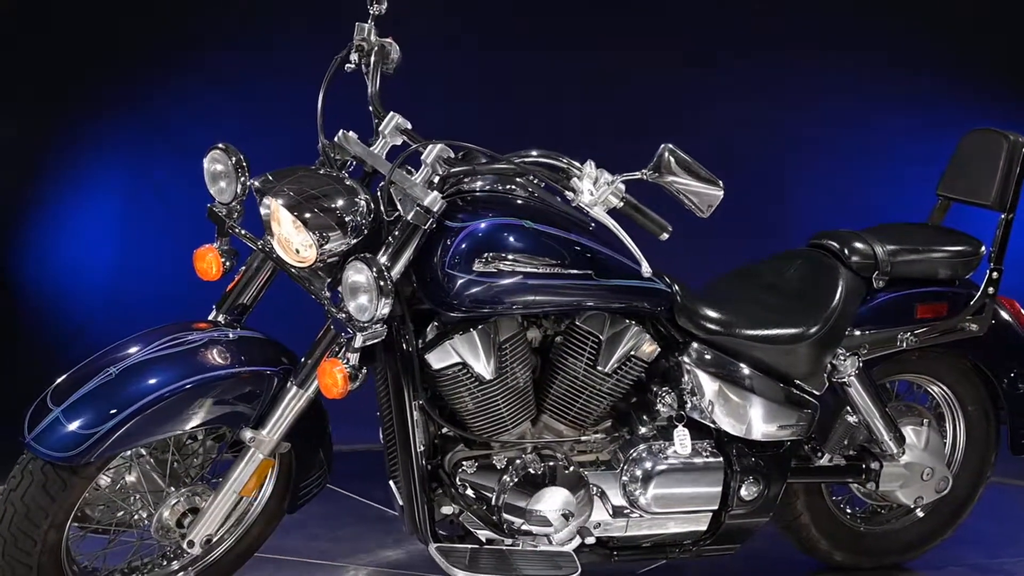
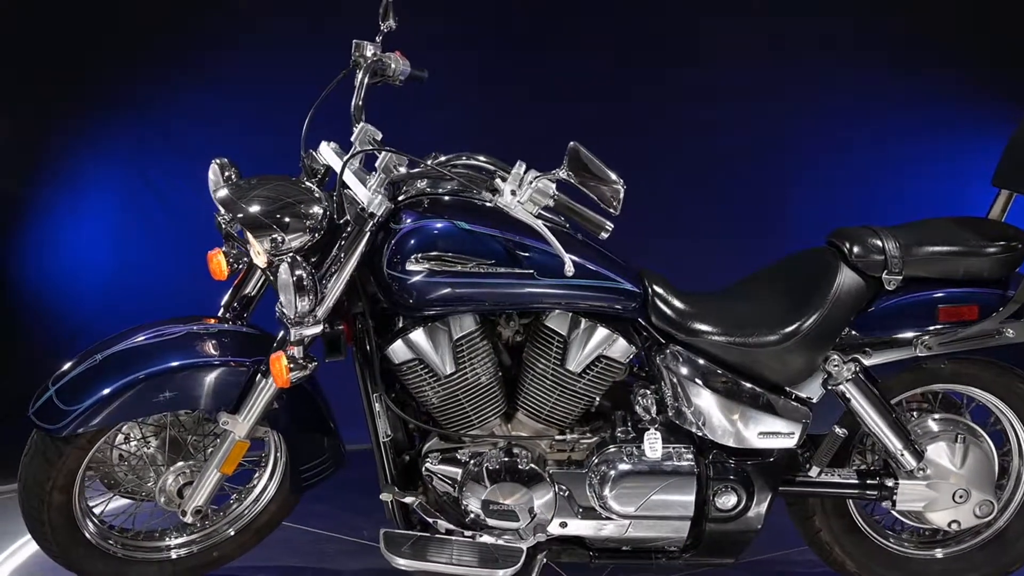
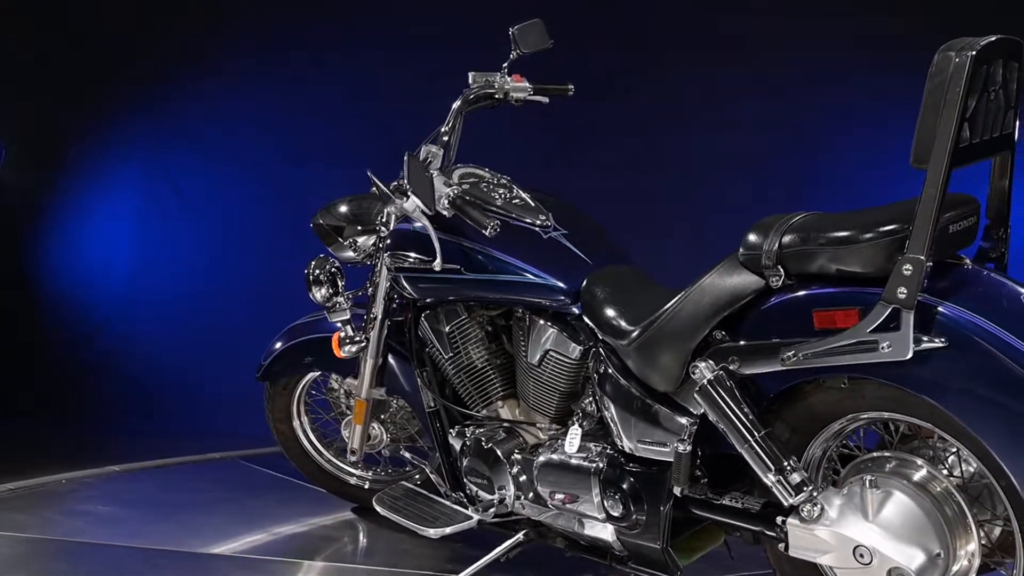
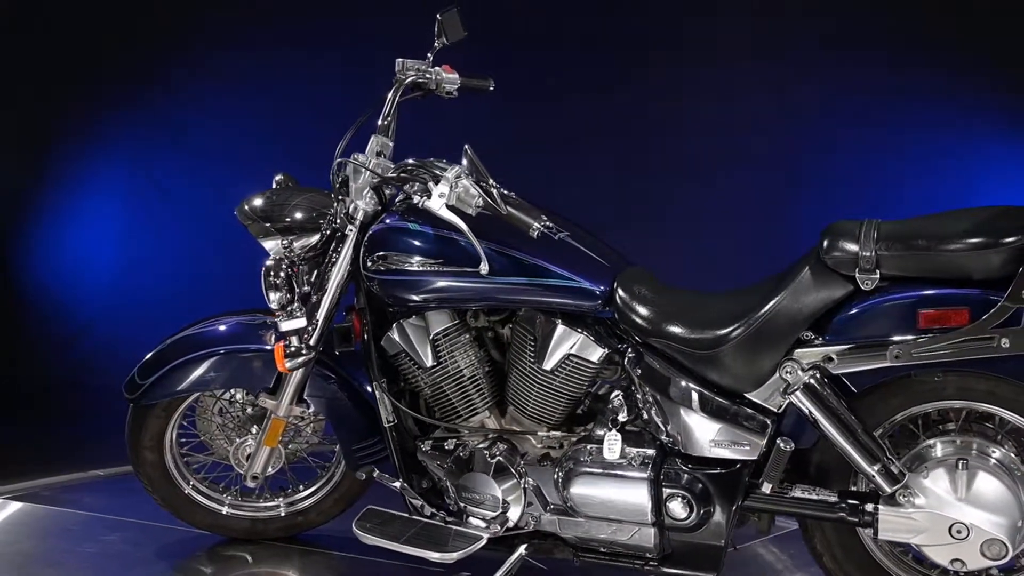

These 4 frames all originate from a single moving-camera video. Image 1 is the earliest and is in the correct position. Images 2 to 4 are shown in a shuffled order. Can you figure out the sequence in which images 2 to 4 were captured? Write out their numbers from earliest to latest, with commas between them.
2, 4, 3
